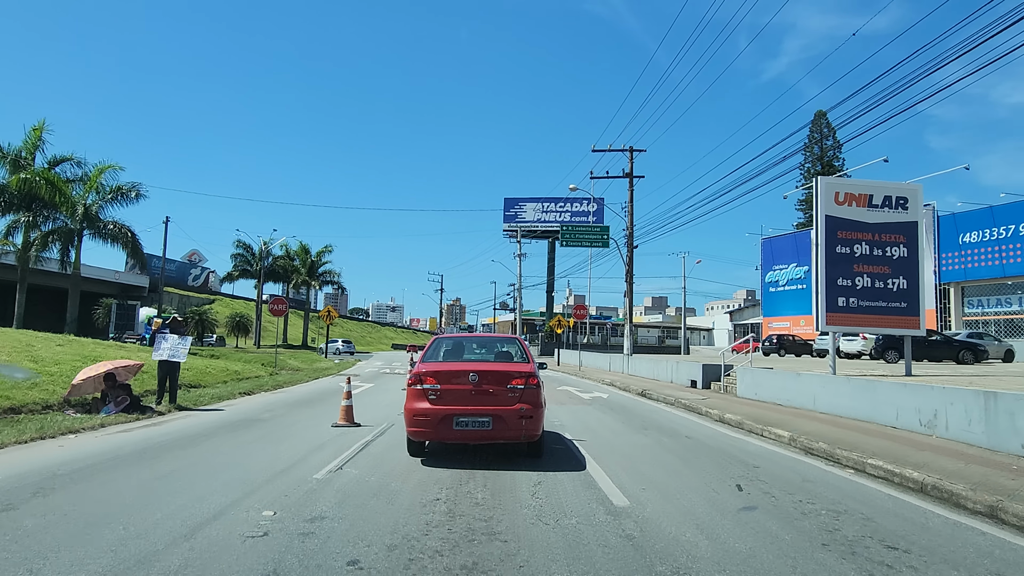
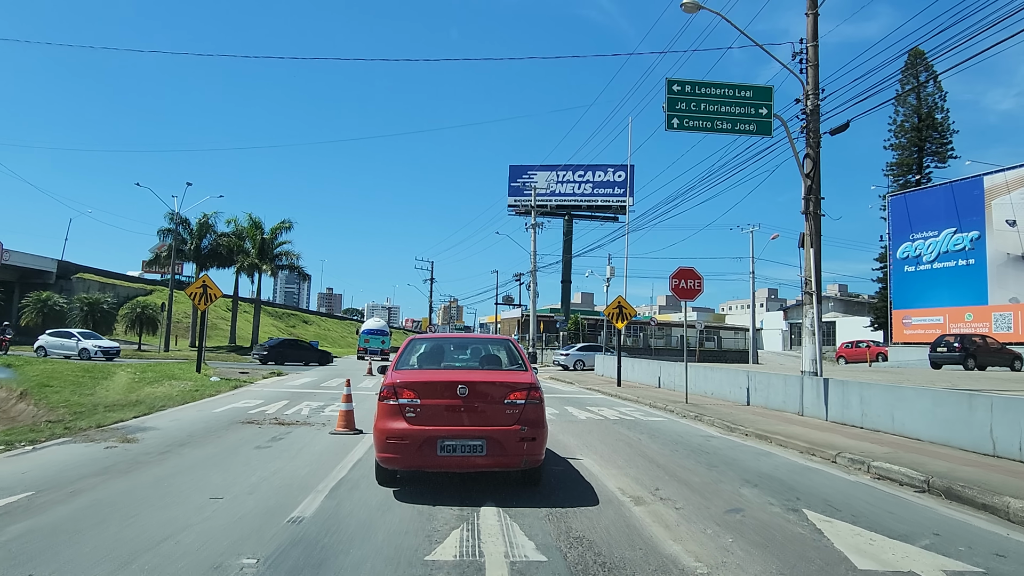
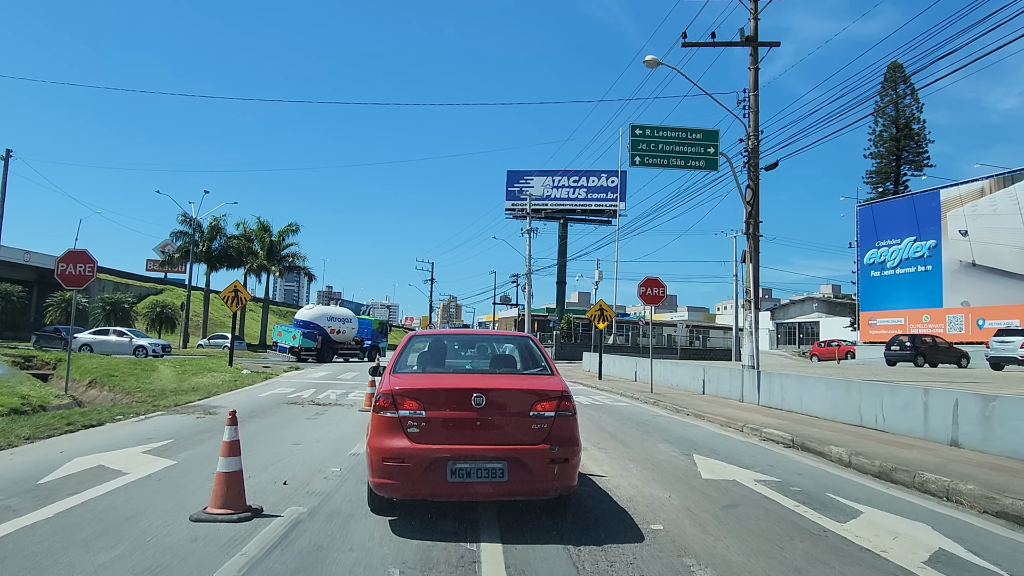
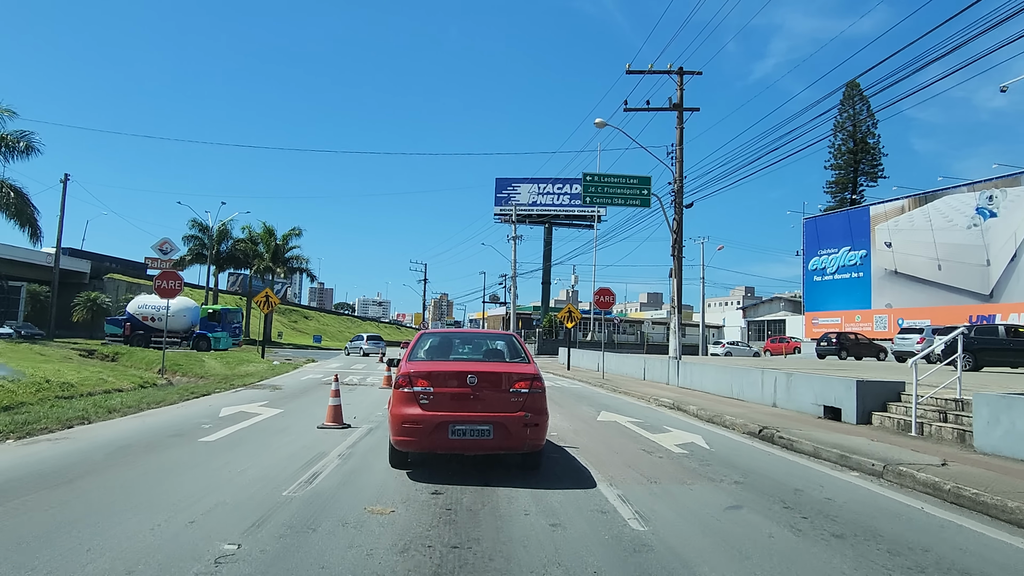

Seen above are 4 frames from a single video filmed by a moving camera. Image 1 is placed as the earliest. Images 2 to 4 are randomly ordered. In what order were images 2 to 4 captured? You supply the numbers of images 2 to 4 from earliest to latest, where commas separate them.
4, 3, 2
